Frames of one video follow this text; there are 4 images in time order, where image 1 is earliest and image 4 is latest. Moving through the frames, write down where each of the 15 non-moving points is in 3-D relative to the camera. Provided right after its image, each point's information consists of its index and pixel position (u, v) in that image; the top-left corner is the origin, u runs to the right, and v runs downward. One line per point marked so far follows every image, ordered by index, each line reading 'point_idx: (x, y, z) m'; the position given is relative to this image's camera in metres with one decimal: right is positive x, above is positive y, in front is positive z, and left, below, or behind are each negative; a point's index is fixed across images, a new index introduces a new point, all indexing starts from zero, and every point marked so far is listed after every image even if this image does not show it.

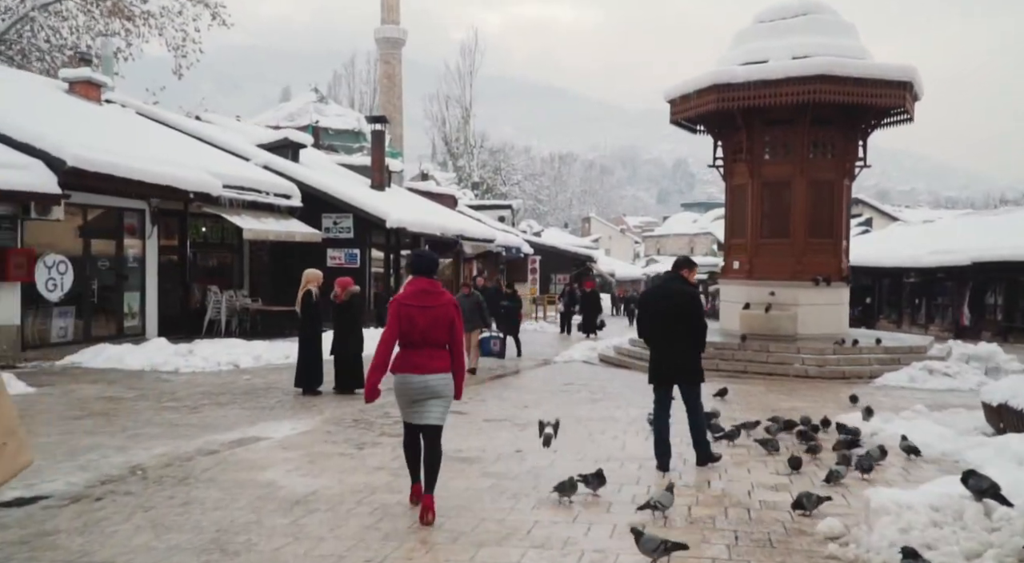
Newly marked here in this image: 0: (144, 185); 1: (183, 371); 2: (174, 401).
0: (-7.0, +1.8, +17.7) m
1: (-5.0, -1.4, +14.1) m
2: (-4.0, -1.4, +10.9) m
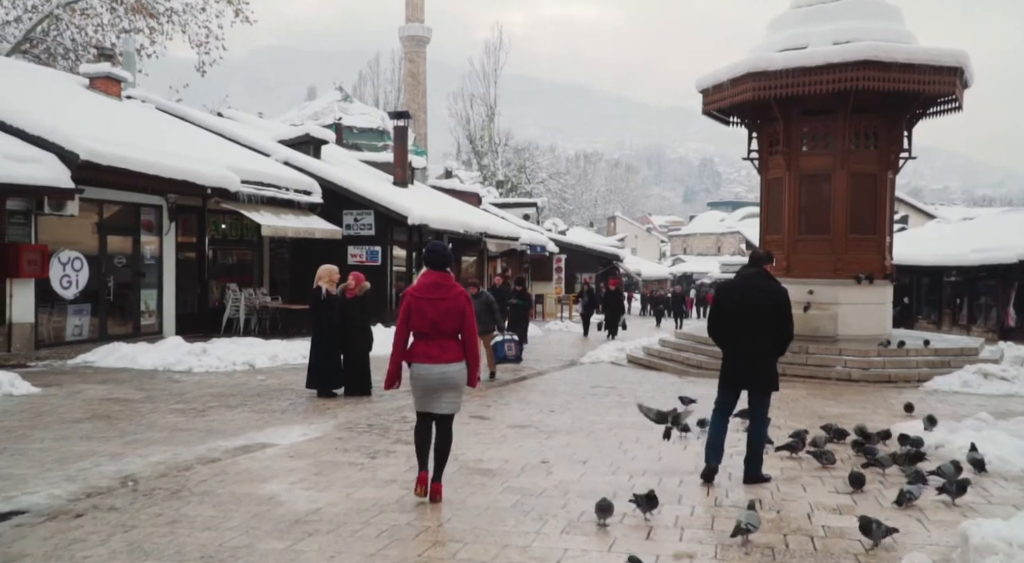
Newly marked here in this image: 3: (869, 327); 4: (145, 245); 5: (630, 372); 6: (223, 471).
0: (-6.5, +1.9, +17.2) m
1: (-4.6, -1.3, +13.6) m
2: (-3.7, -1.4, +10.4) m
3: (+5.9, -0.8, +15.4) m
4: (-7.3, +0.7, +18.4) m
5: (+2.1, -1.6, +16.1) m
6: (-2.1, -1.3, +6.6) m
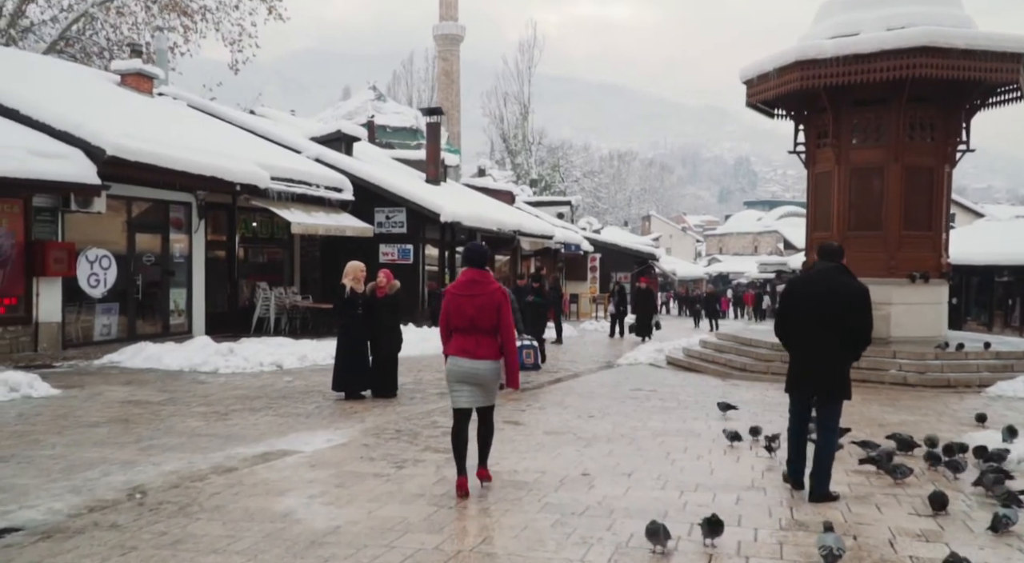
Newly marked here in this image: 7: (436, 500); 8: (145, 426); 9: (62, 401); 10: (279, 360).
0: (-5.9, +1.9, +16.9) m
1: (-4.1, -1.3, +13.2) m
2: (-3.3, -1.3, +10.0) m
3: (+6.5, -0.8, +14.7) m
4: (-6.6, +0.8, +18.1) m
5: (+2.6, -1.5, +15.5) m
6: (-1.8, -1.3, +6.1) m
7: (-0.5, -1.3, +5.5) m
8: (-3.3, -1.3, +8.5) m
9: (-4.8, -1.3, +9.9) m
10: (-3.6, -1.2, +14.2) m
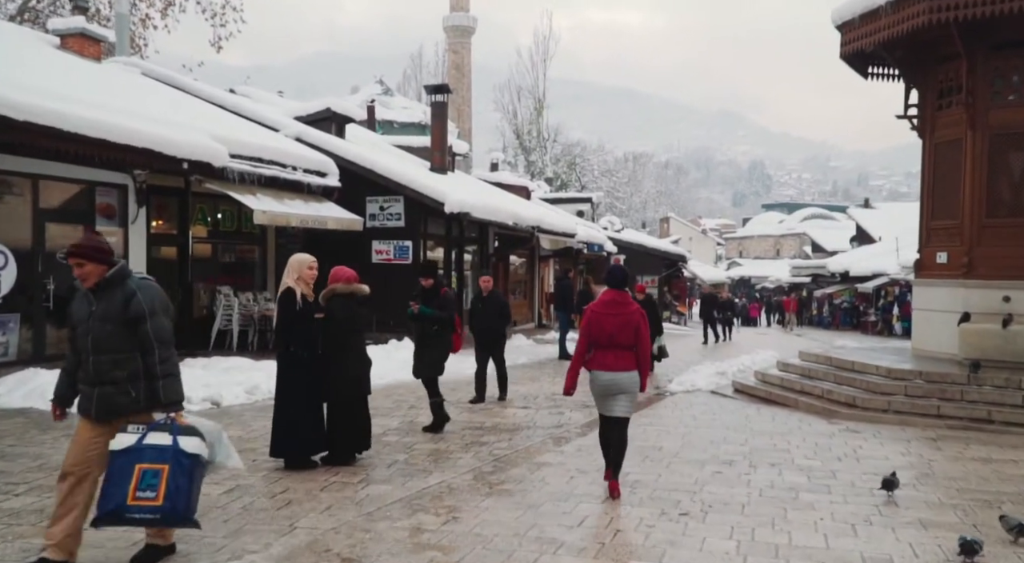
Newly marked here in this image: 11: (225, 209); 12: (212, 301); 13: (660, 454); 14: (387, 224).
0: (-5.6, +1.9, +13.0) m
1: (-3.8, -1.3, +9.2) m
2: (-3.1, -1.4, +6.0) m
3: (+6.8, -0.8, +10.6) m
4: (-6.3, +0.7, +14.2) m
5: (+2.9, -1.6, +11.4) m
6: (-1.6, -1.3, +2.2) m
7: (-0.3, -1.3, +1.5) m
8: (-3.1, -1.3, +4.5) m
9: (-4.6, -1.3, +6.0) m
10: (-3.3, -1.2, +10.3) m
11: (-5.4, +1.4, +17.4) m
12: (-5.5, -0.4, +17.0) m
13: (+1.3, -1.5, +8.1) m
14: (-2.6, +1.2, +19.2) m
